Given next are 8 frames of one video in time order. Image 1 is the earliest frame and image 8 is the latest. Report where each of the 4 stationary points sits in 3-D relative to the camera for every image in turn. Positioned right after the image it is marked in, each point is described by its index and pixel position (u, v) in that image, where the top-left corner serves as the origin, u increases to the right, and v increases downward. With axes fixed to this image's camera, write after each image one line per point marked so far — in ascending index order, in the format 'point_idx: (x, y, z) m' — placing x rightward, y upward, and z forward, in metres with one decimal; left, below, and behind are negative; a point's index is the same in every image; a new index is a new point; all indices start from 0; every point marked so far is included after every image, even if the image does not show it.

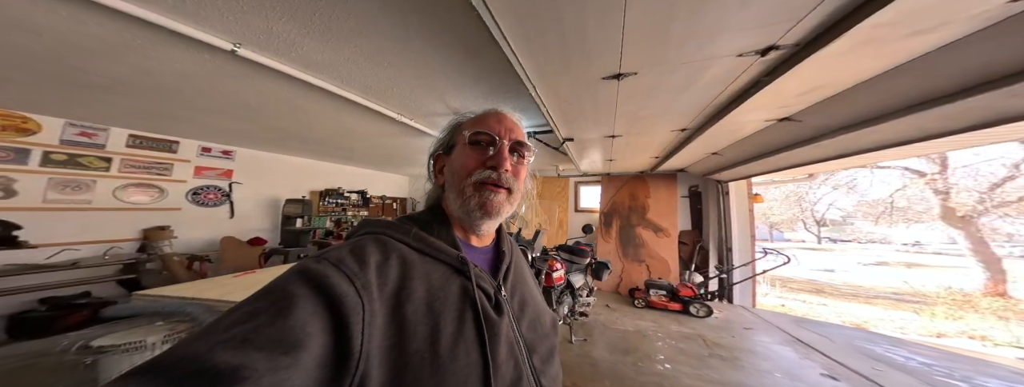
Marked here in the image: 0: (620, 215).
0: (+2.0, -0.4, +4.4) m
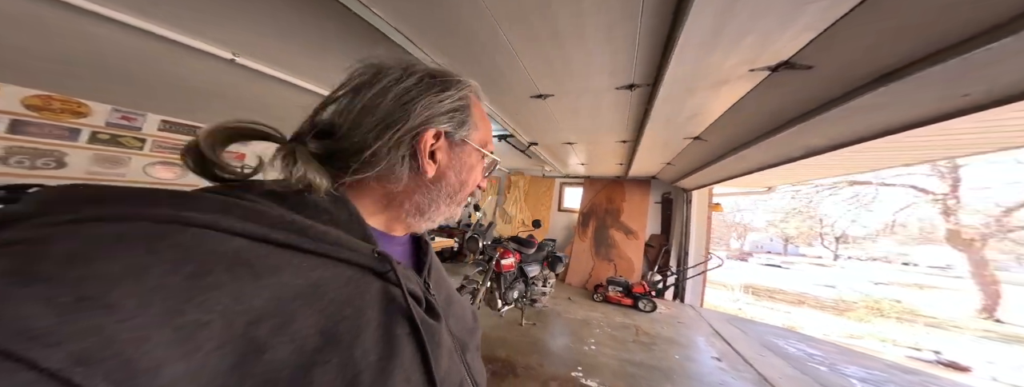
0: (+1.6, -0.5, +4.7) m
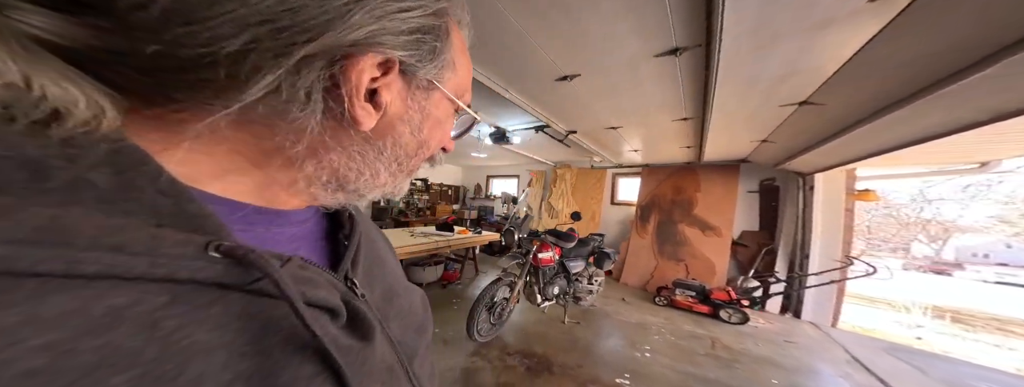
0: (+2.5, -0.3, +4.1) m
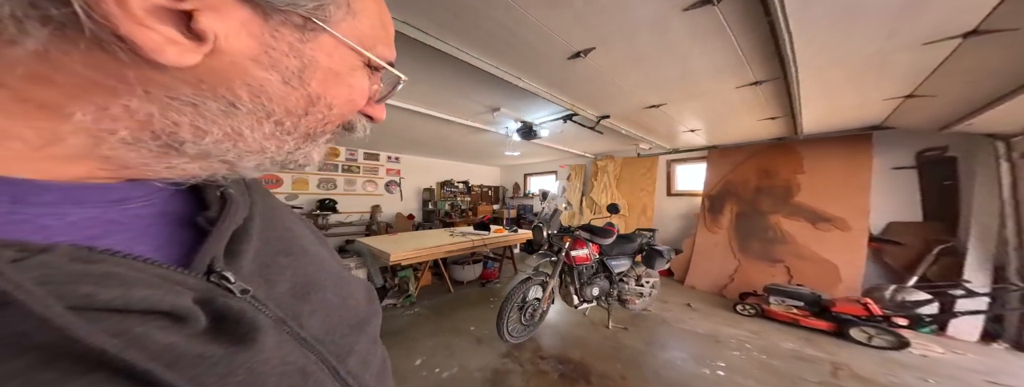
0: (+3.1, -0.1, +3.3) m
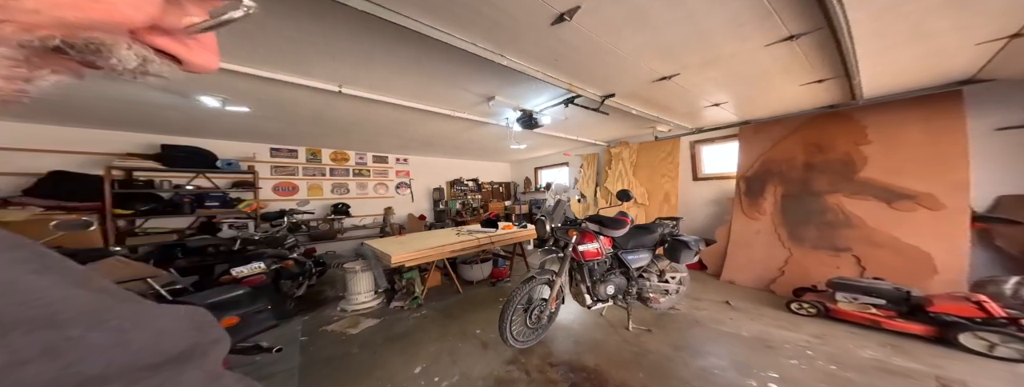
0: (+3.2, +0.2, +2.8) m
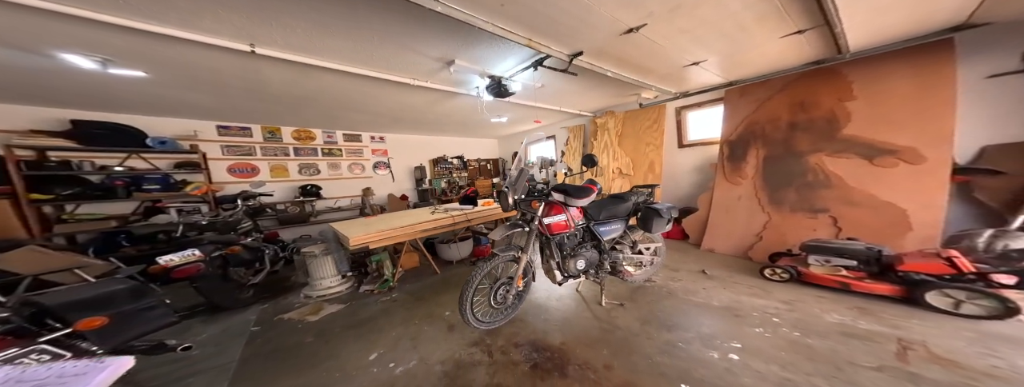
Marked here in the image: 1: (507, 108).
0: (+2.8, +0.6, +2.7) m
1: (-0.1, +1.3, +3.9) m
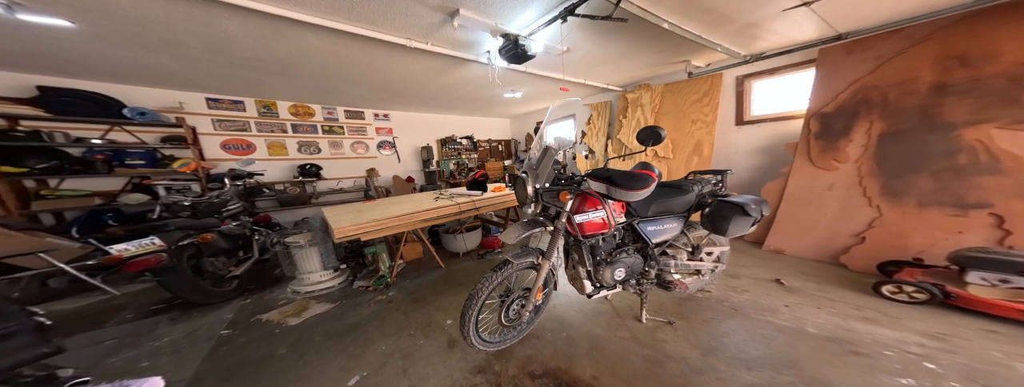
0: (+3.0, +0.7, +2.0) m
1: (+0.1, +1.5, +3.3) m
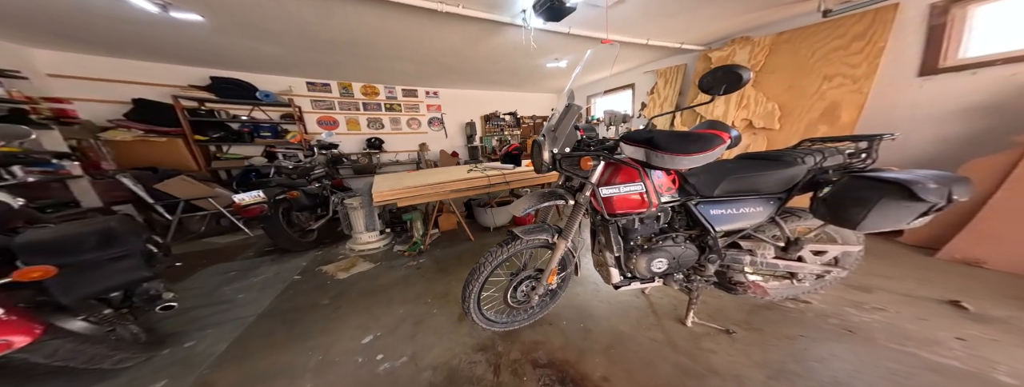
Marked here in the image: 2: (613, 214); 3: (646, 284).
0: (+3.1, +0.7, +0.9) m
1: (+0.7, +1.8, +2.9) m
2: (+0.5, -0.1, +1.1) m
3: (+0.7, -0.5, +1.2) m
